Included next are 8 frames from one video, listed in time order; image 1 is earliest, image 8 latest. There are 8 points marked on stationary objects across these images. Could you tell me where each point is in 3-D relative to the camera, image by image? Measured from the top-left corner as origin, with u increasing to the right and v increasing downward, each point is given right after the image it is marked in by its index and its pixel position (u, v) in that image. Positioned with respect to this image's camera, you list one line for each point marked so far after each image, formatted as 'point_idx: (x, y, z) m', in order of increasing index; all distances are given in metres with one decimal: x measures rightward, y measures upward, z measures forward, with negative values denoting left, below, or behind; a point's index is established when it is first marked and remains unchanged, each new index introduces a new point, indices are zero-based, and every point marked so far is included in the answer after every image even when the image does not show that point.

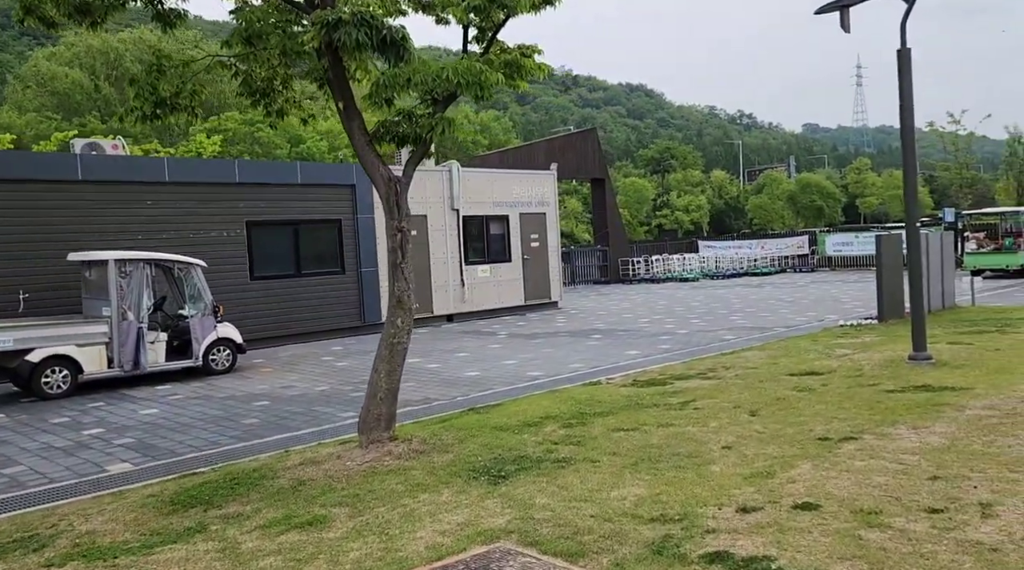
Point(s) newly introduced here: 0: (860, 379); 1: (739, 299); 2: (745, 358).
0: (+2.9, -0.8, +7.1) m
1: (+5.3, -0.3, +20.0) m
2: (+2.6, -0.8, +9.4) m
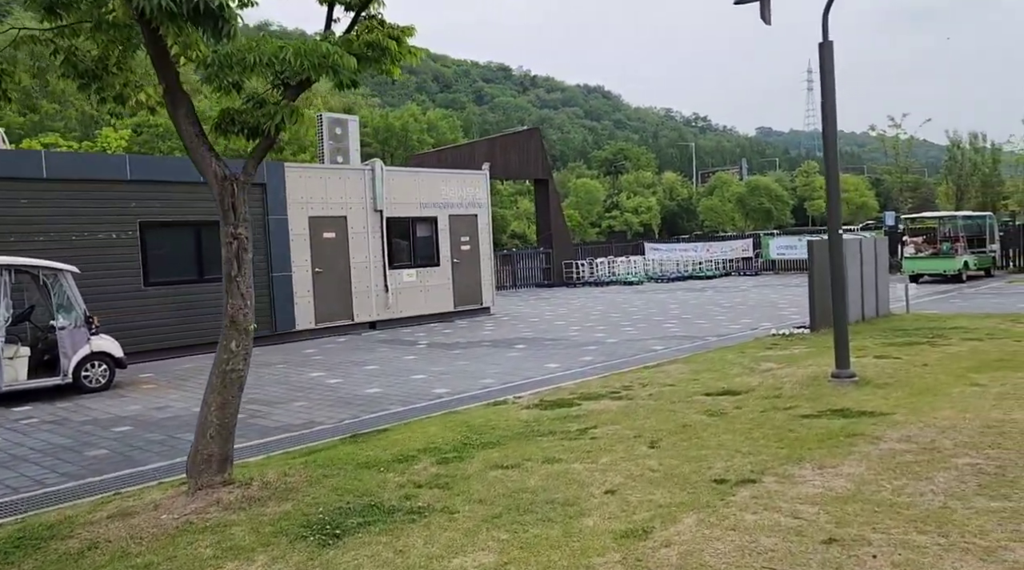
0: (+2.0, -0.9, +6.6) m
1: (+3.8, -0.4, +19.6) m
2: (+1.6, -0.9, +8.9) m
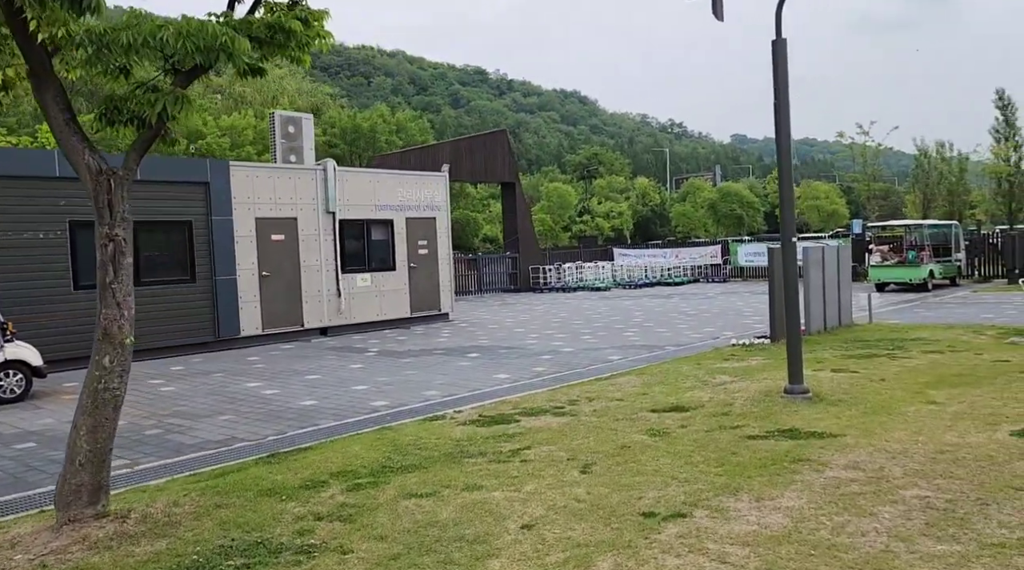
0: (+1.5, -1.0, +6.2) m
1: (+2.9, -0.6, +19.3) m
2: (+1.0, -1.0, +8.5) m
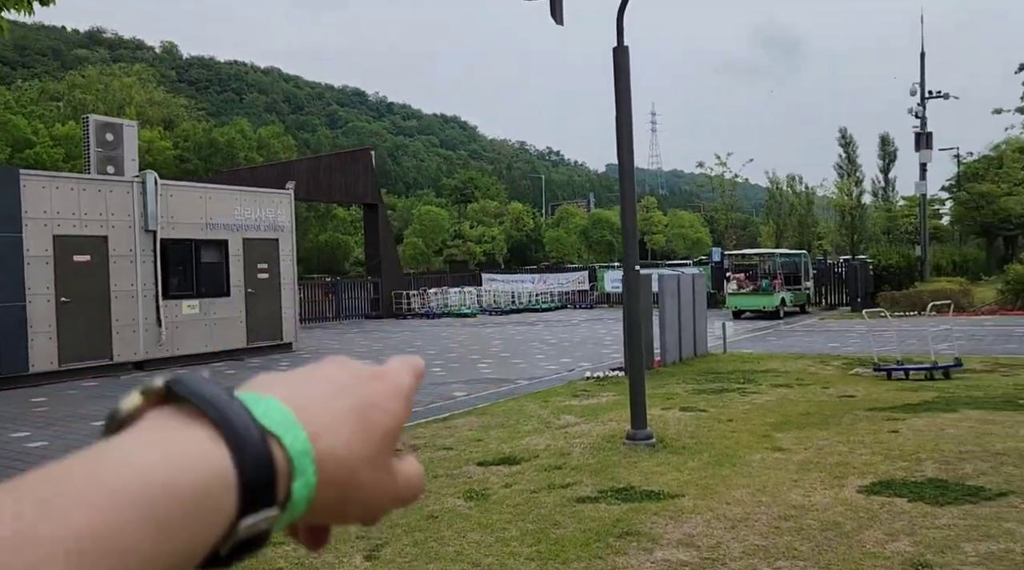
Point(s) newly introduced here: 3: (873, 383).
0: (+0.3, -1.2, +5.5) m
1: (-0.2, -1.2, +18.6) m
2: (-0.5, -1.3, +7.7) m
3: (+4.3, -1.2, +10.3) m
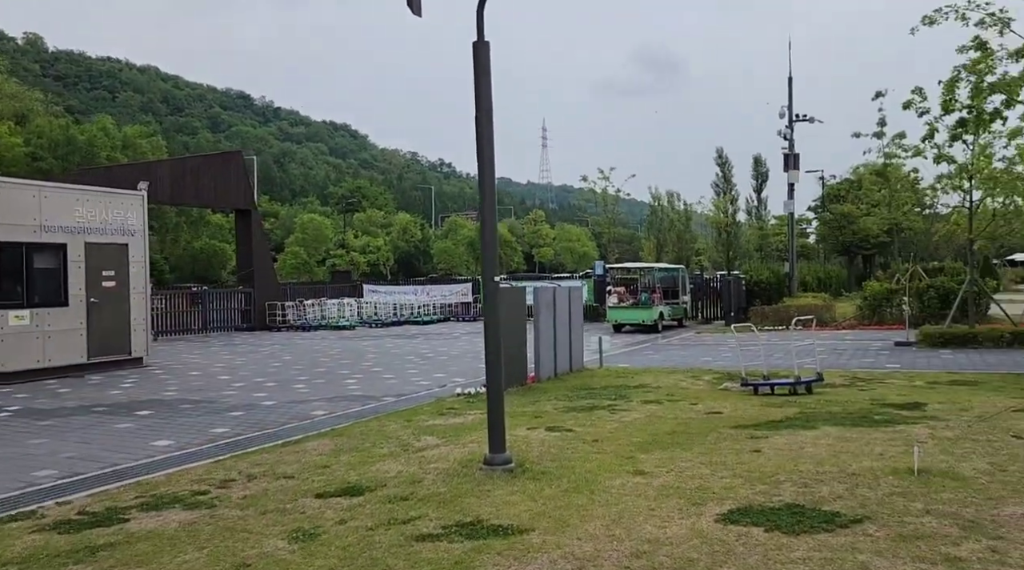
0: (-0.7, -1.3, +5.0) m
1: (-2.8, -1.4, +18.0) m
2: (-1.8, -1.4, +7.1) m
3: (+2.7, -1.4, +10.4) m
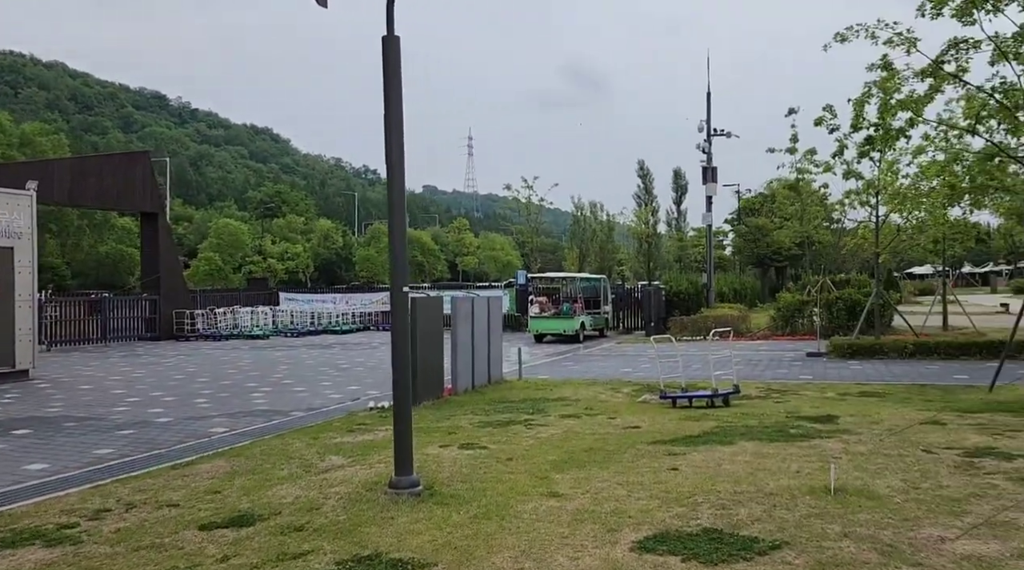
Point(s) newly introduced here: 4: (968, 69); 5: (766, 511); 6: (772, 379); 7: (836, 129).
0: (-1.2, -1.4, +4.6) m
1: (-4.5, -1.6, +17.3) m
2: (-2.5, -1.5, +6.5) m
3: (+1.7, -1.5, +10.2) m
4: (+6.3, +3.0, +11.9) m
5: (+1.6, -1.4, +5.3) m
6: (+4.2, -1.5, +13.9) m
7: (+7.1, +3.4, +18.8) m
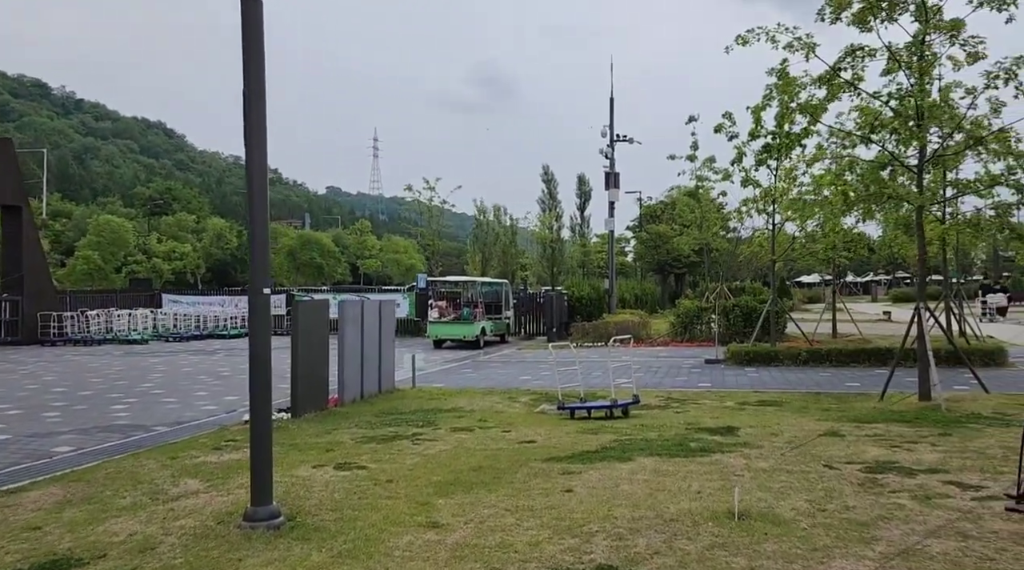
0: (-1.8, -1.4, +3.8) m
1: (-6.5, -1.6, +16.1) m
2: (-3.3, -1.5, +5.6) m
3: (+0.5, -1.6, +9.7) m
4: (+4.9, +2.9, +11.9) m
5: (+0.9, -1.4, +4.8) m
6: (+2.5, -1.6, +13.7) m
7: (+4.9, +3.3, +18.9) m
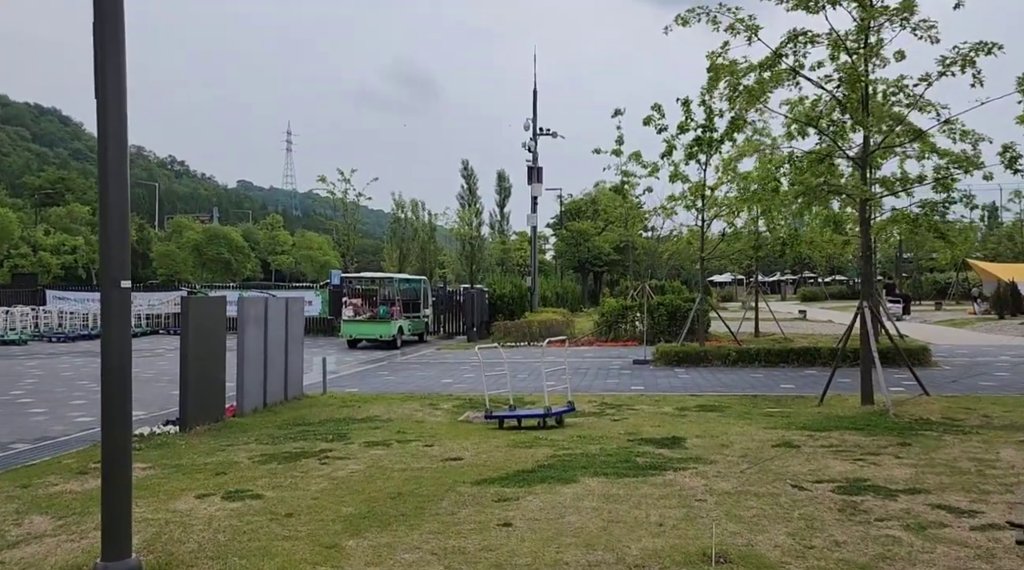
0: (-2.0, -1.3, +2.6) m
1: (-7.8, -1.5, +14.3) m
2: (-3.6, -1.4, +4.2) m
3: (-0.3, -1.5, +8.7) m
4: (+3.9, +2.9, +11.3) m
5: (+0.5, -1.4, +3.8) m
6: (+1.4, -1.6, +12.8) m
7: (+3.3, +3.3, +18.2) m
